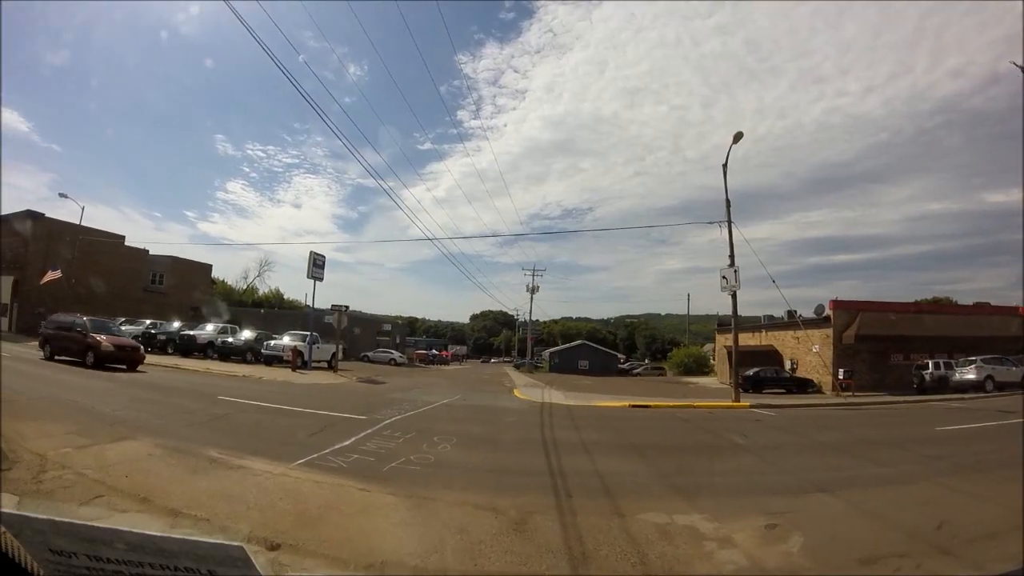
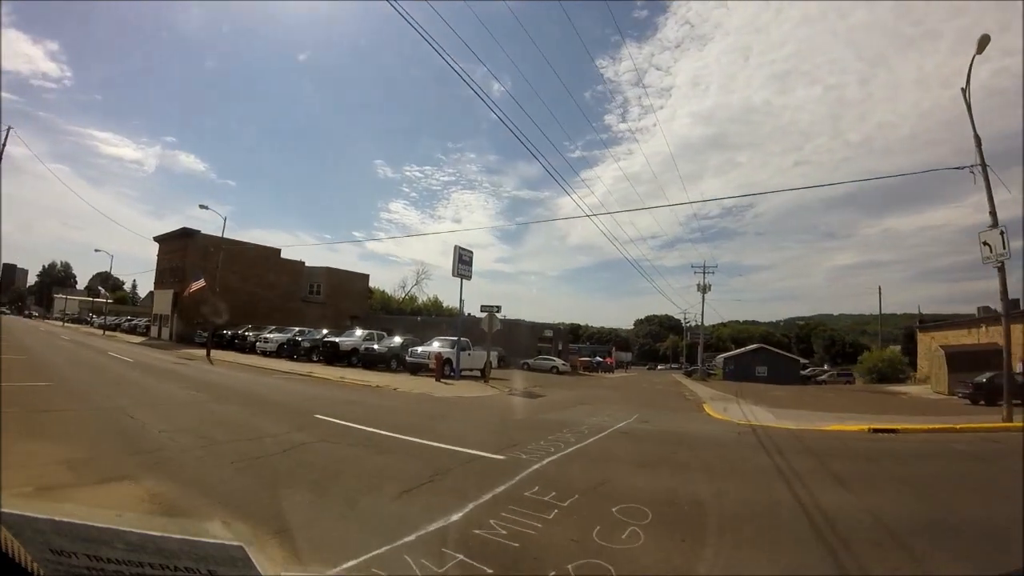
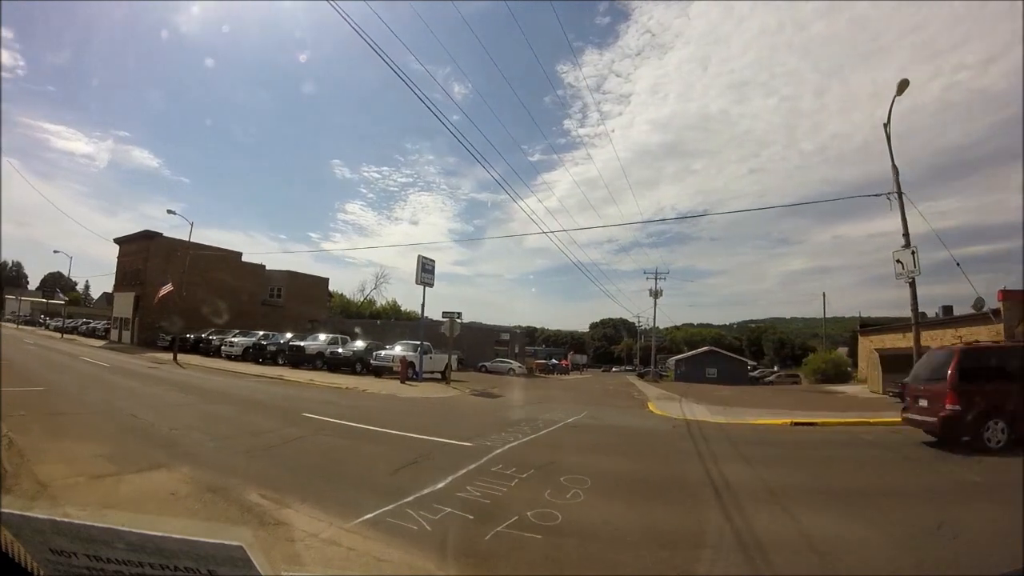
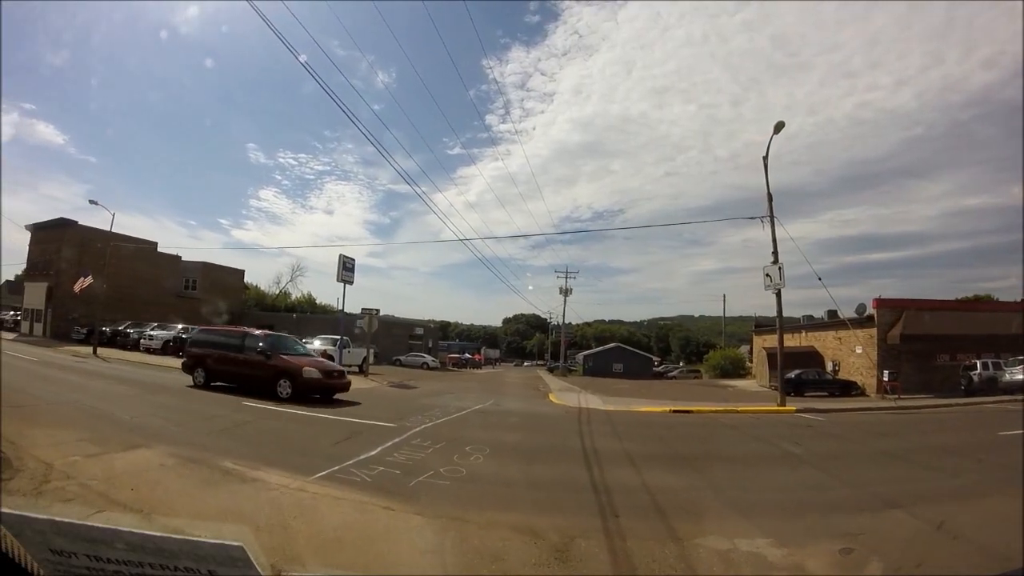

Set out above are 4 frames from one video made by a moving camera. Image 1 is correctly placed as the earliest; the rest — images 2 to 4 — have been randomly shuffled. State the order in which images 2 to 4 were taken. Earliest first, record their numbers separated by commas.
4, 3, 2
